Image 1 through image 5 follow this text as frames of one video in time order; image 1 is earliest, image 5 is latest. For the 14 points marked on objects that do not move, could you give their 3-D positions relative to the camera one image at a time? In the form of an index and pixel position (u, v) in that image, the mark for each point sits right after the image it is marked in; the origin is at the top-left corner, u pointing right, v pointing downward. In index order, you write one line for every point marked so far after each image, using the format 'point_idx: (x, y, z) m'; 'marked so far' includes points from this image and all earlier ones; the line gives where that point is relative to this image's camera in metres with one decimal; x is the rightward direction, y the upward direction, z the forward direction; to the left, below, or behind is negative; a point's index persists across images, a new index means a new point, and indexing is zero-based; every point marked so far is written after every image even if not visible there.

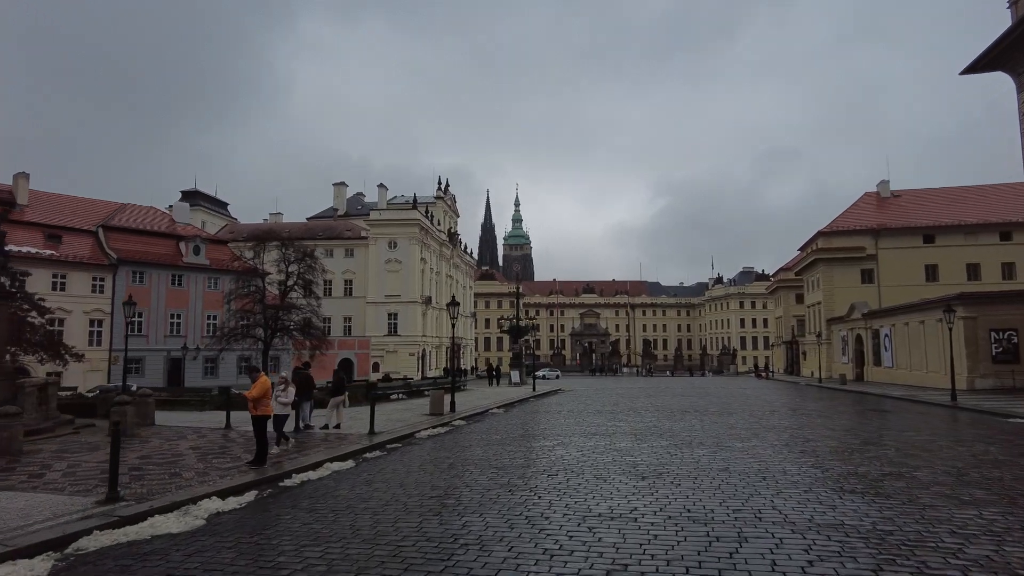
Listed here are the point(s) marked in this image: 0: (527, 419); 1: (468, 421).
0: (+0.5, -4.0, +19.7) m
1: (-1.3, -4.0, +19.5) m
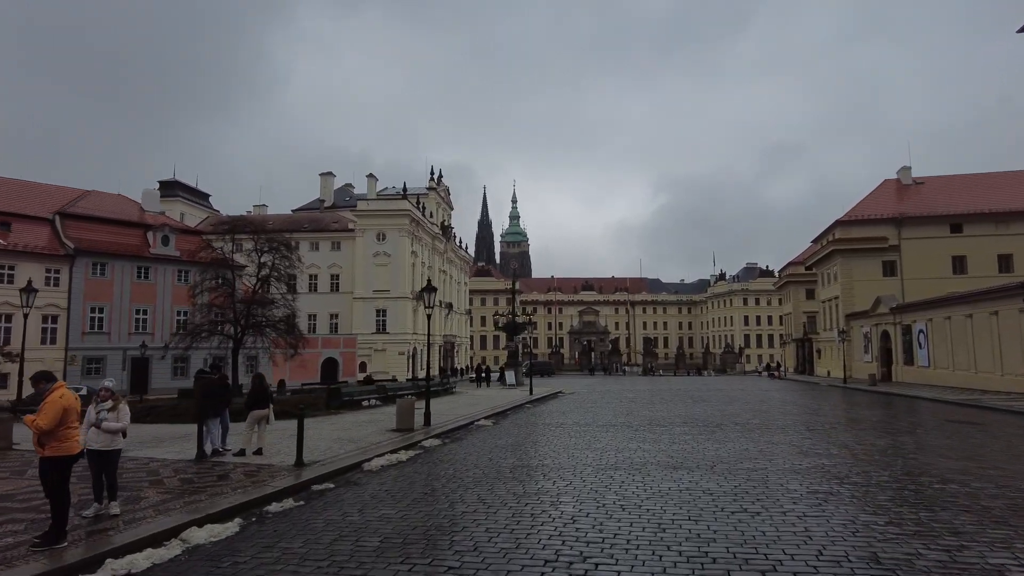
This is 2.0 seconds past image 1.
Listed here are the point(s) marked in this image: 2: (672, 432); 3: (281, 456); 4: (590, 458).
0: (+0.2, -3.5, +15.3) m
1: (-1.6, -3.6, +15.2) m
2: (+3.9, -3.4, +15.8) m
3: (-4.1, -3.0, +11.6) m
4: (+1.3, -3.0, +11.3) m
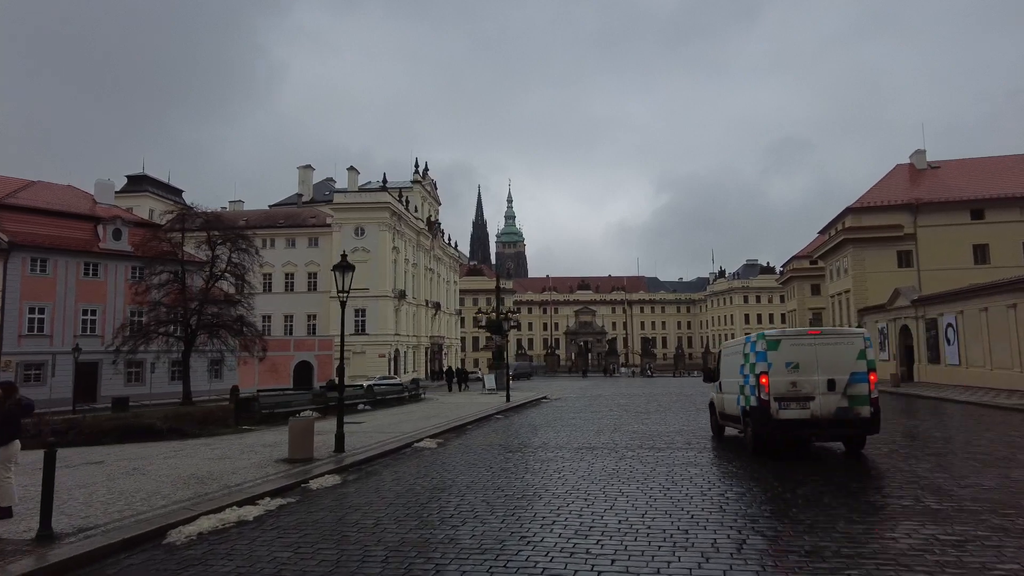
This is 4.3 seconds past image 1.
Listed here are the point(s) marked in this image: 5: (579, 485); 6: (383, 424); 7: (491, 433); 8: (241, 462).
0: (-0.9, -3.0, +10.9) m
1: (-2.7, -3.1, +10.7) m
2: (+2.8, -2.9, +11.4) m
3: (-5.2, -2.6, +7.2) m
4: (+0.2, -2.5, +6.8) m
5: (+0.9, -2.7, +8.9) m
6: (-3.7, -3.8, +18.4) m
7: (-0.5, -3.8, +17.1) m
8: (-4.8, -3.0, +11.6) m
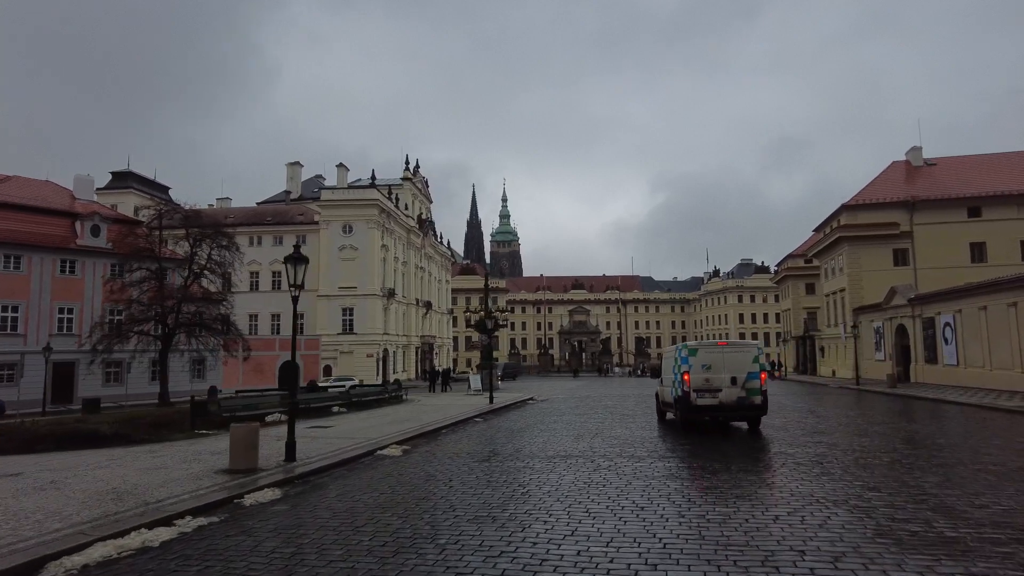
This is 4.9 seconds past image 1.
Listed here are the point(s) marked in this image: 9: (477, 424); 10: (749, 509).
0: (-1.4, -2.9, +9.8) m
1: (-3.2, -3.0, +9.6) m
2: (+2.2, -2.8, +10.3) m
3: (-5.8, -2.5, +6.1) m
4: (-0.3, -2.4, +5.8) m
5: (+0.3, -2.6, +7.8) m
6: (-4.3, -3.7, +17.4) m
7: (-1.2, -3.7, +16.0) m
8: (-5.3, -2.9, +10.5) m
9: (-1.1, -4.1, +19.4) m
10: (+2.6, -2.4, +7.2) m
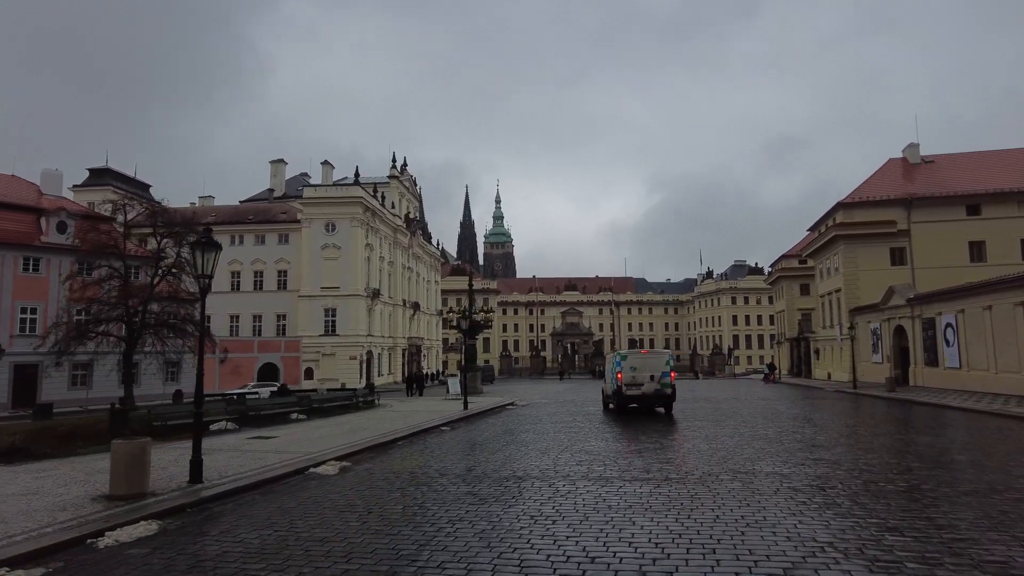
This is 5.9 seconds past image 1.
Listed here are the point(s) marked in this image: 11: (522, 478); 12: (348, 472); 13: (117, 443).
0: (-2.2, -2.8, +8.0) m
1: (-4.0, -2.8, +7.8) m
2: (+1.4, -2.6, +8.6) m
3: (-6.5, -2.3, +4.2) m
4: (-1.1, -2.2, +4.0) m
5: (-0.4, -2.4, +6.1) m
6: (-5.1, -3.6, +15.5) m
7: (-2.0, -3.5, +14.2) m
8: (-6.1, -2.8, +8.7) m
9: (-1.9, -3.9, +17.6) m
10: (+1.8, -2.3, +5.4) m
11: (+0.1, -2.9, +10.2) m
12: (-2.8, -3.2, +11.3) m
13: (-5.3, -2.1, +8.8) m
